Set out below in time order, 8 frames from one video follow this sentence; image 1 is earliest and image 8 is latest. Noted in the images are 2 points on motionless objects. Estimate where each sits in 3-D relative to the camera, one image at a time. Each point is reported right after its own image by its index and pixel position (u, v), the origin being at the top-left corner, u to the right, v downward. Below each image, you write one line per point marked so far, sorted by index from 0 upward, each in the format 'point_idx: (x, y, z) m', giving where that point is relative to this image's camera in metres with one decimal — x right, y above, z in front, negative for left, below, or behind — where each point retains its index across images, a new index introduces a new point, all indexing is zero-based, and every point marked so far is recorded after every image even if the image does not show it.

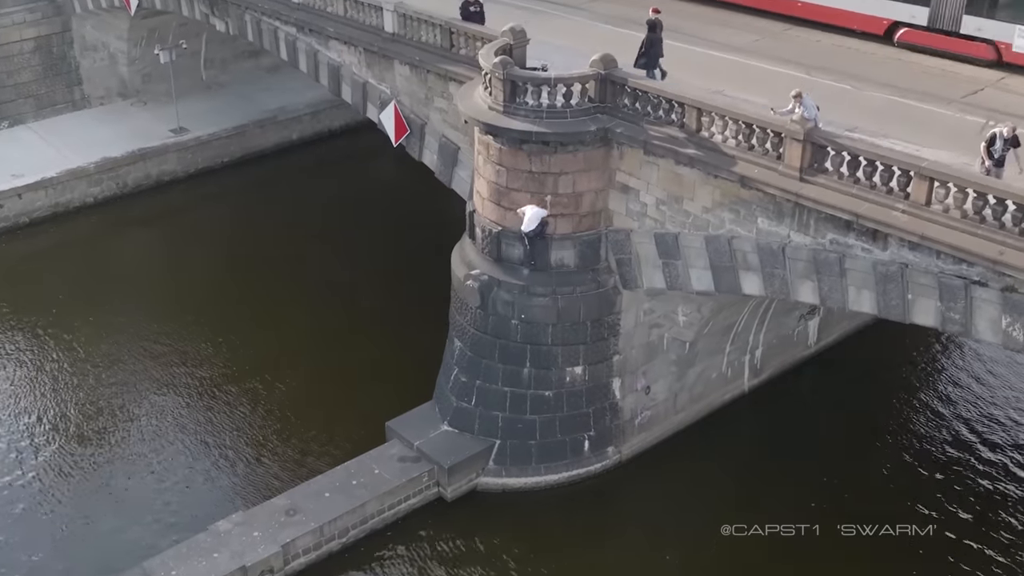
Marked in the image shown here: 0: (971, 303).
0: (+5.3, -0.1, +17.7) m
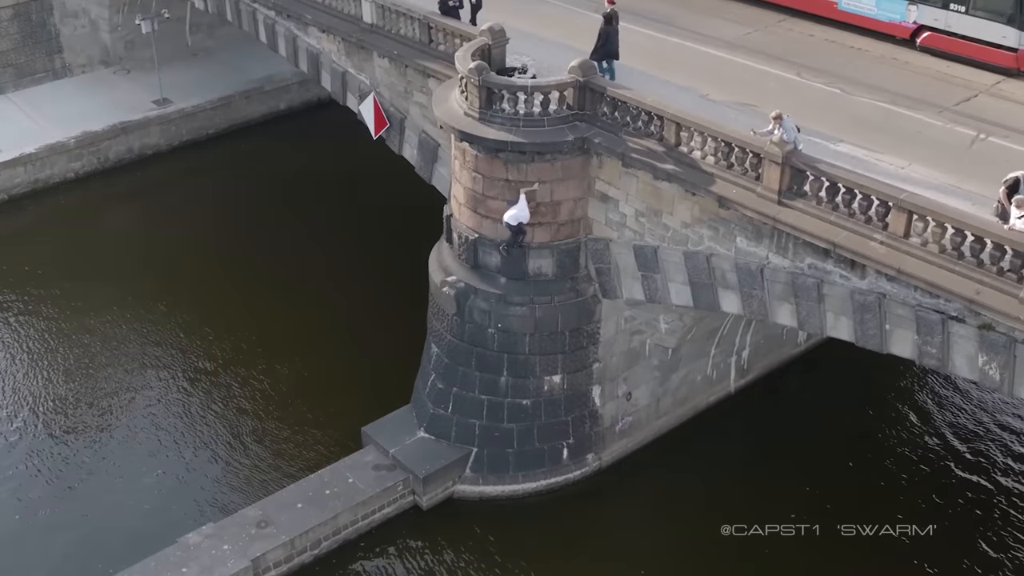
0: (+5.0, -0.5, +17.3) m
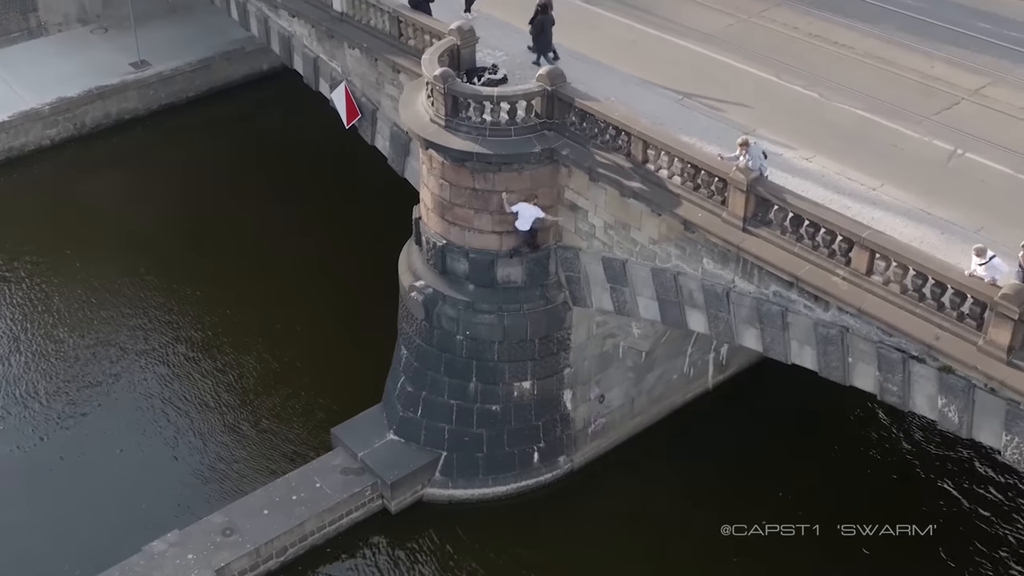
0: (+4.4, -1.0, +17.0) m
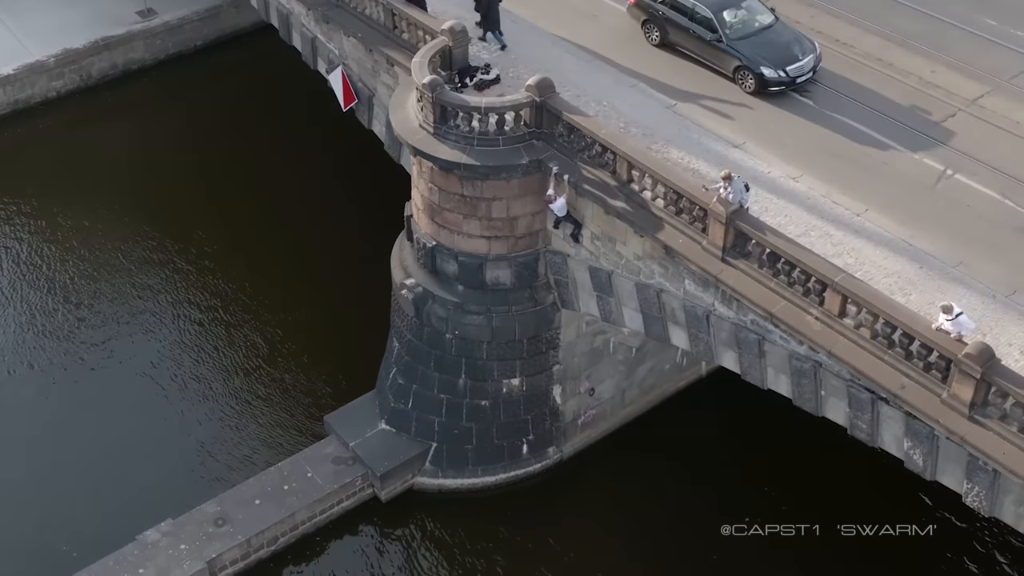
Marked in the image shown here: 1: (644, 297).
0: (+4.1, -1.5, +17.1) m
1: (+1.7, -0.1, +19.7) m
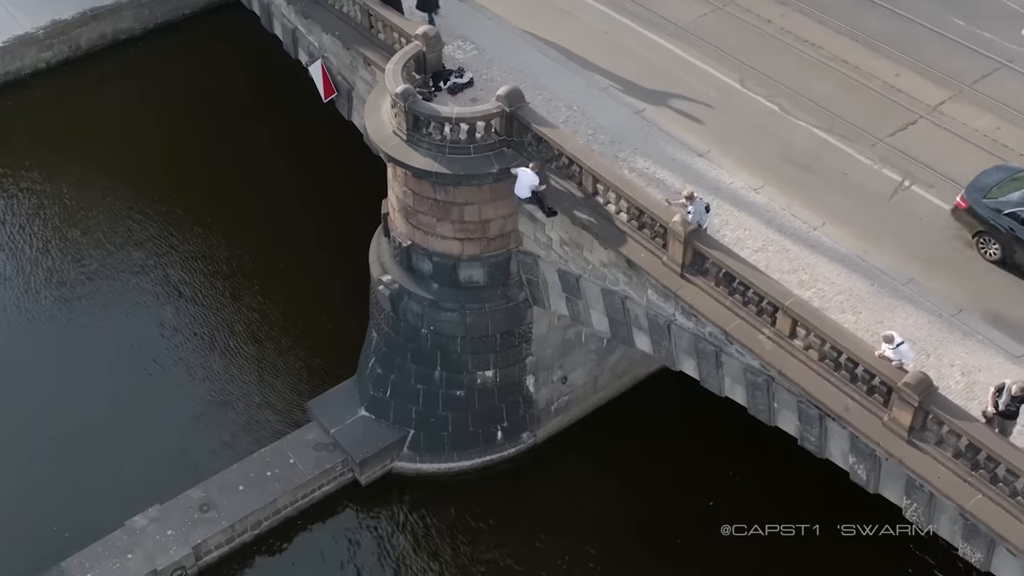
0: (+3.7, -1.7, +17.9) m
1: (+1.3, -0.2, +20.4) m
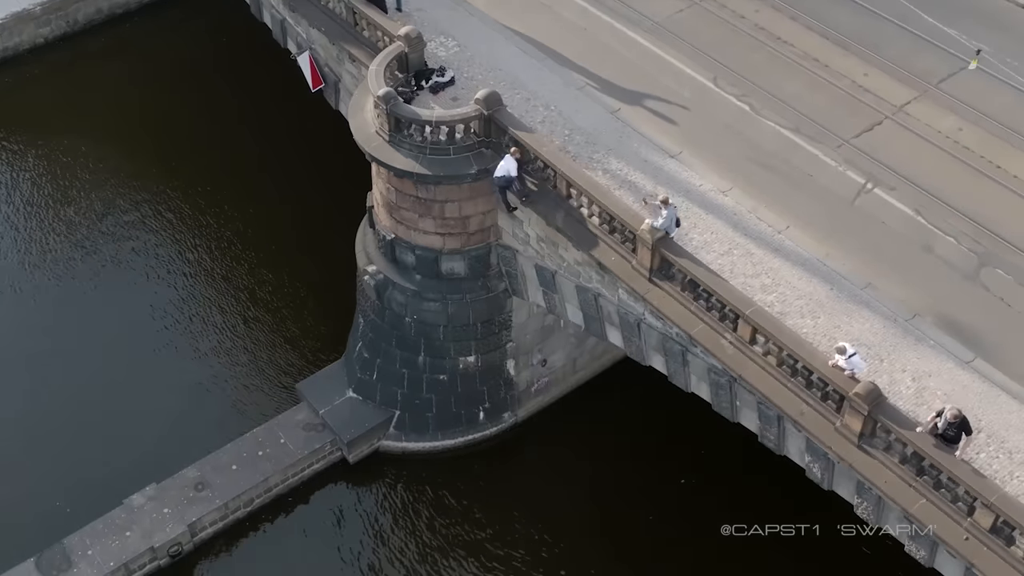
0: (+3.4, -1.8, +18.9) m
1: (+1.0, -0.1, +21.3) m
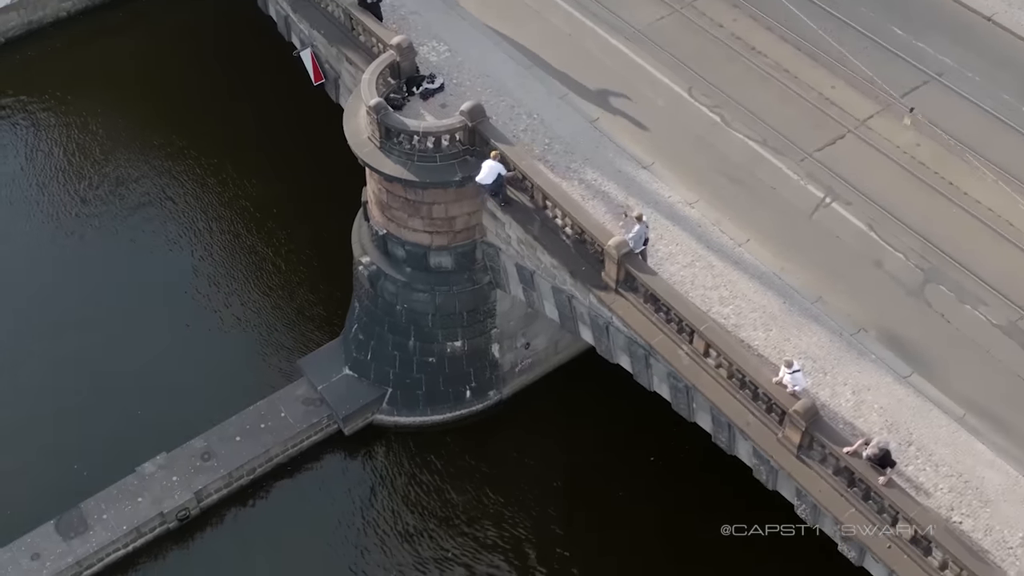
0: (+3.0, -2.0, +20.5) m
1: (+0.7, -0.2, +22.9) m
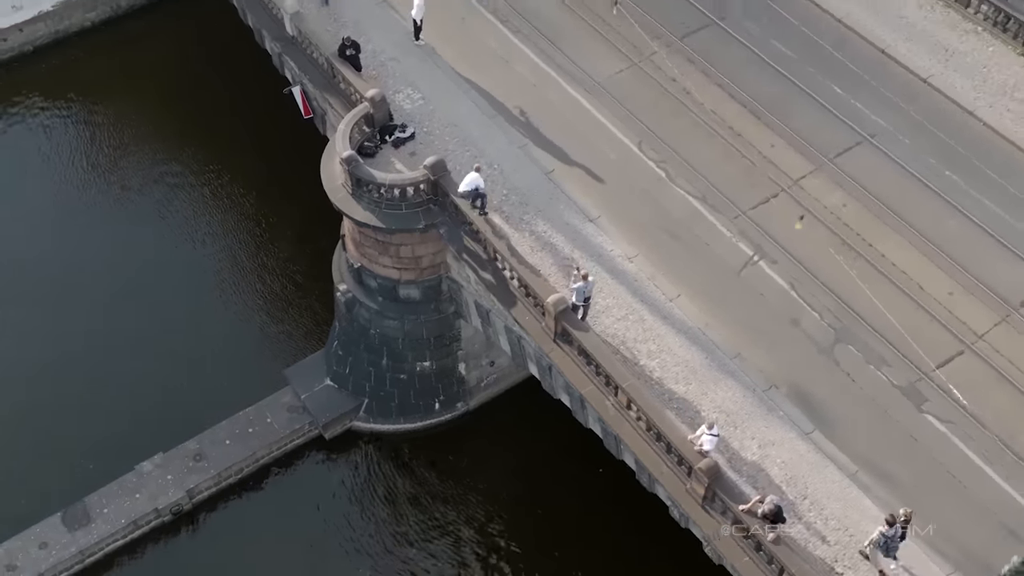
0: (+2.1, -2.9, +22.9) m
1: (0.0, -0.8, +25.2) m
